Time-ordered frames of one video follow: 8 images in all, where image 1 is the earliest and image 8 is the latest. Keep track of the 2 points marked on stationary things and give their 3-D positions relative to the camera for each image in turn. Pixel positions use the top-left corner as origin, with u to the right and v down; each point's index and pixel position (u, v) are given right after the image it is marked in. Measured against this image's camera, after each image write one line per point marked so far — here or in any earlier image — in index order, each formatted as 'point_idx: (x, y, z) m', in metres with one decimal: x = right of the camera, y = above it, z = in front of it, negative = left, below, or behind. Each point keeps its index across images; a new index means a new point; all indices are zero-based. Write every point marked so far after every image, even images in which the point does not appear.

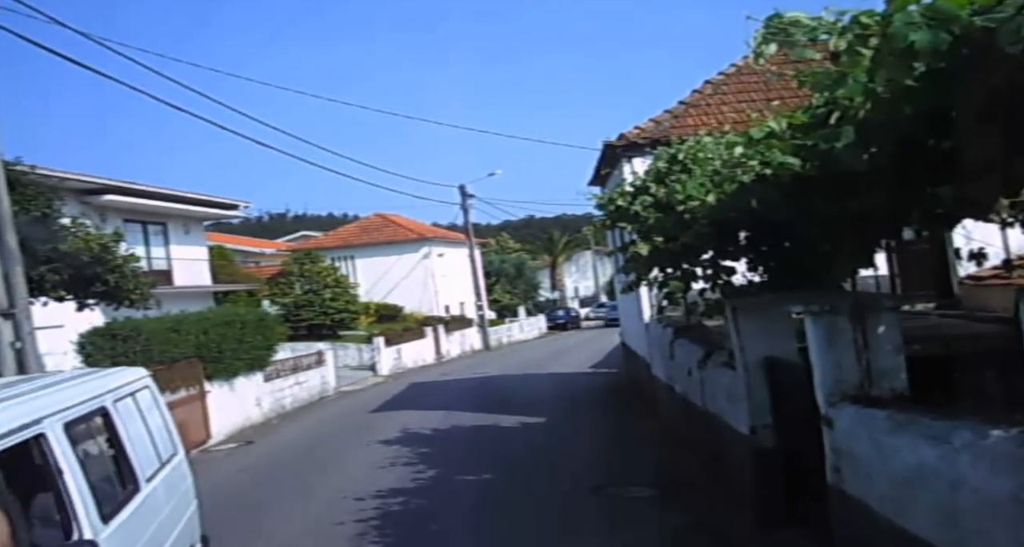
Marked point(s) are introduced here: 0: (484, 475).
0: (-0.3, -2.5, +10.8) m
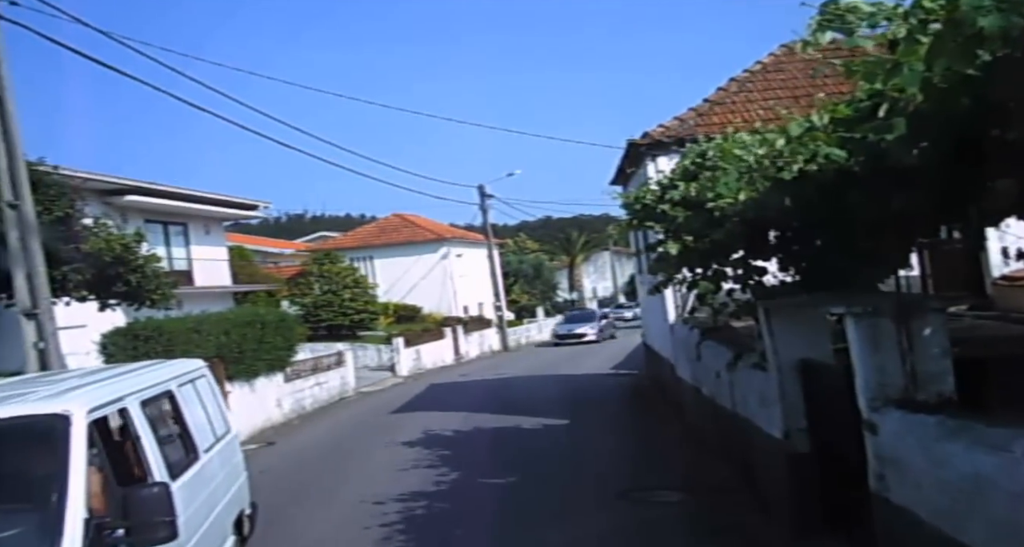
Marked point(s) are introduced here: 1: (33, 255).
0: (0.0, -2.5, +10.6) m
1: (-6.1, +0.3, +11.1) m
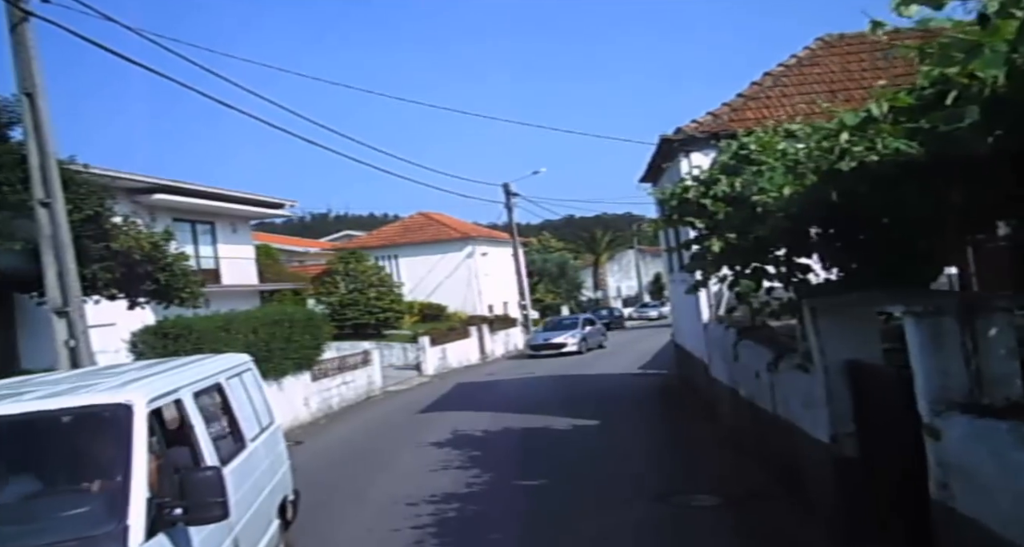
0: (+0.4, -2.5, +10.4) m
1: (-5.7, +0.3, +11.1) m
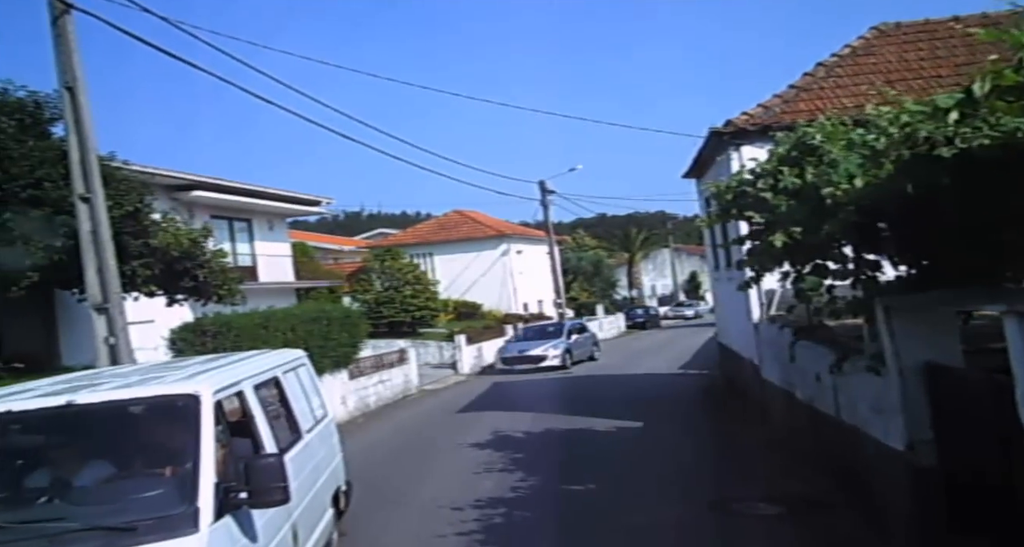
0: (+0.9, -2.5, +10.1) m
1: (-5.1, +0.3, +10.9) m
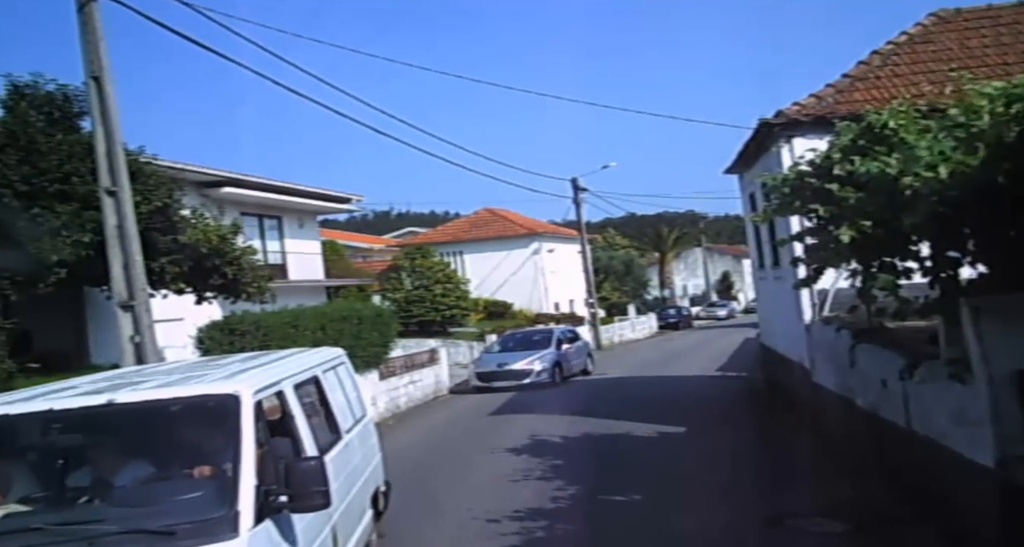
0: (+1.3, -2.4, +9.5) m
1: (-4.6, +0.4, +10.5) m
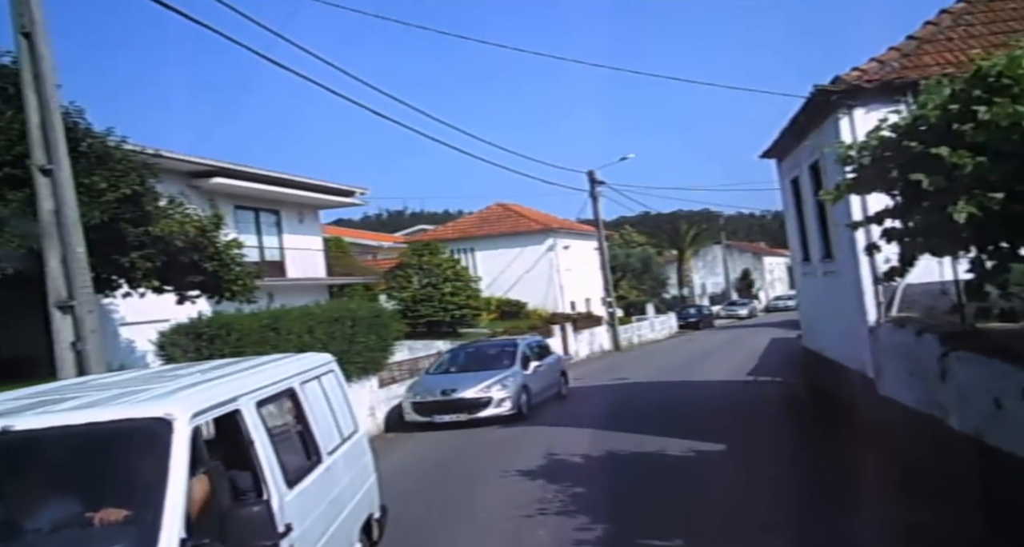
0: (+1.4, -2.4, +7.8) m
1: (-4.5, +0.4, +8.9) m
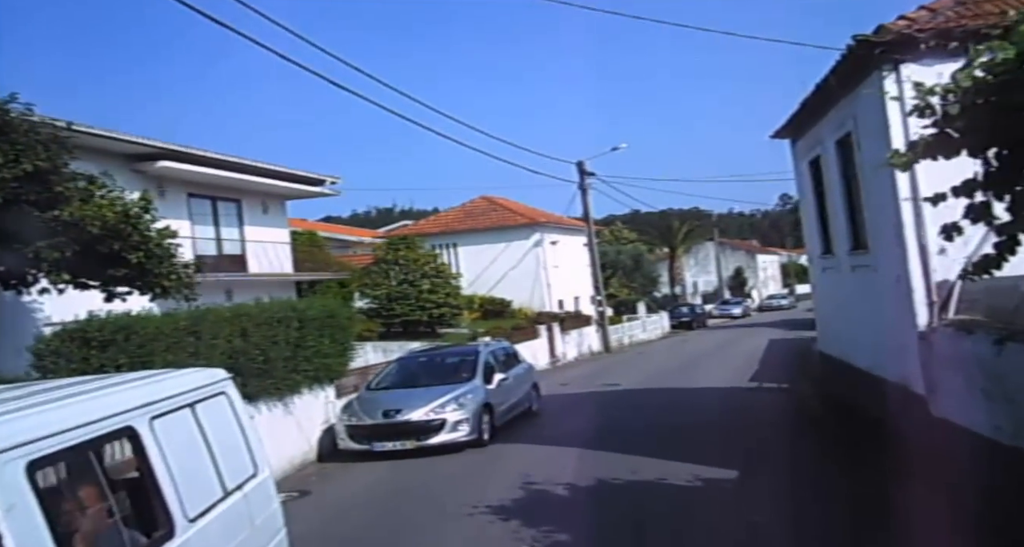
0: (+1.2, -2.3, +5.8) m
1: (-4.8, +0.5, +6.8) m
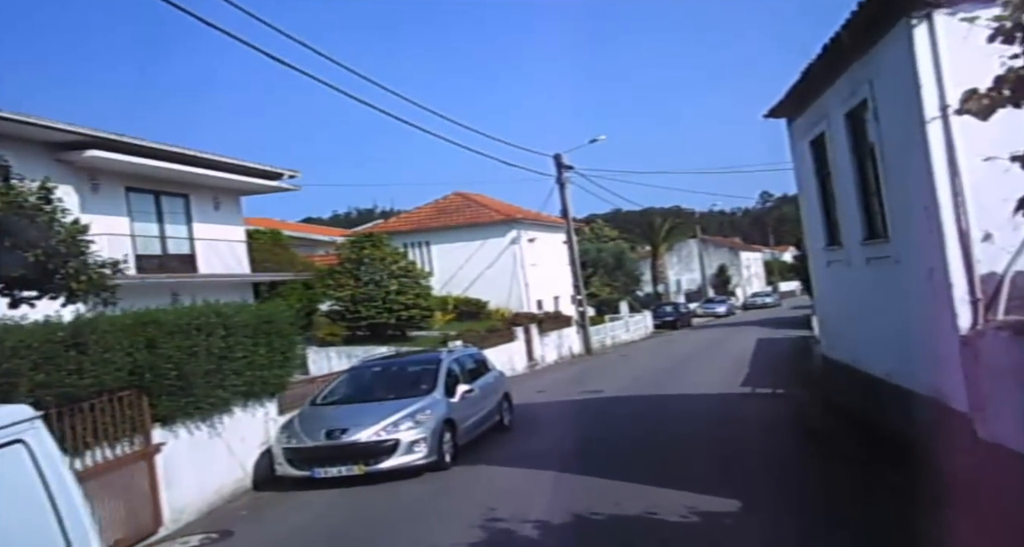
0: (+0.9, -2.2, +4.2) m
1: (-5.1, +0.5, +5.1) m
